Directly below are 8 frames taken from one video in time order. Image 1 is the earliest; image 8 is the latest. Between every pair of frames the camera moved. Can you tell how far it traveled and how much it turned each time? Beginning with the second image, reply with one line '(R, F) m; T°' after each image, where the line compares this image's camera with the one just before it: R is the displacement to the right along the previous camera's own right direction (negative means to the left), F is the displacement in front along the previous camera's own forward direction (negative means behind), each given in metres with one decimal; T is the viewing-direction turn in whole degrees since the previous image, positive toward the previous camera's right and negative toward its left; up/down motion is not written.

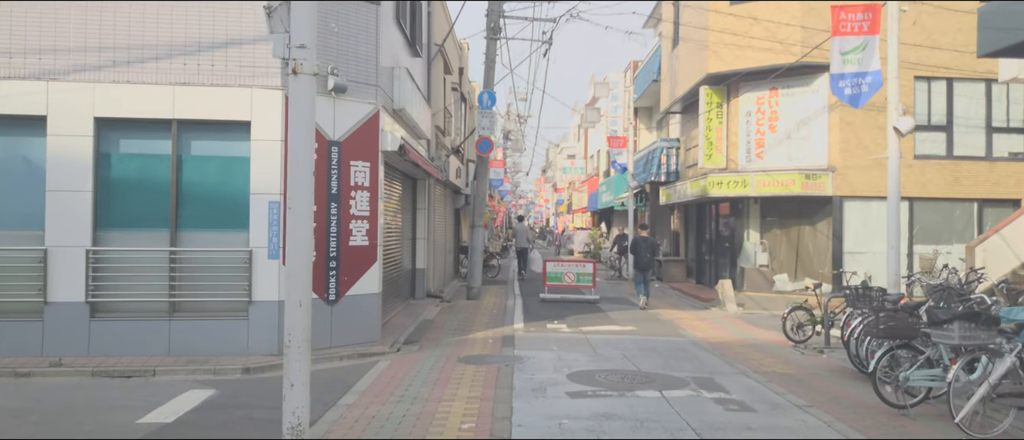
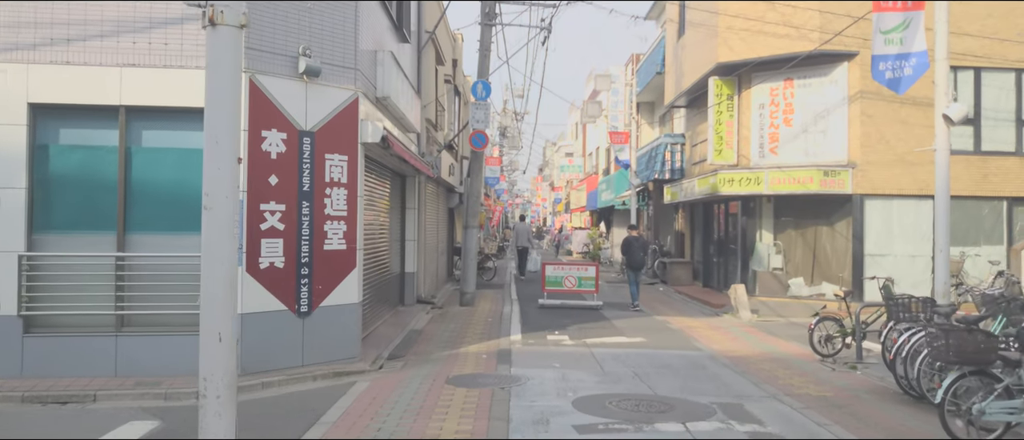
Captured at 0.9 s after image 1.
(0.0, +1.0) m; 0°
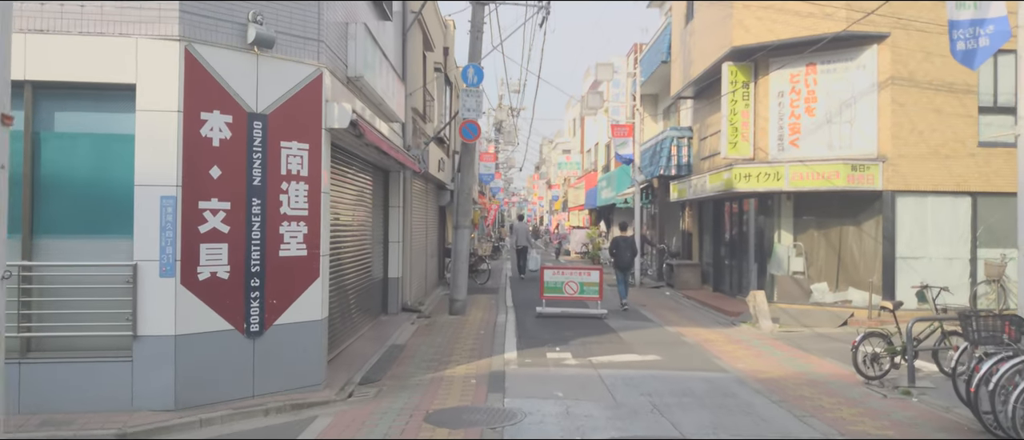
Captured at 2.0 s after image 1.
(0.0, +1.3) m; 0°
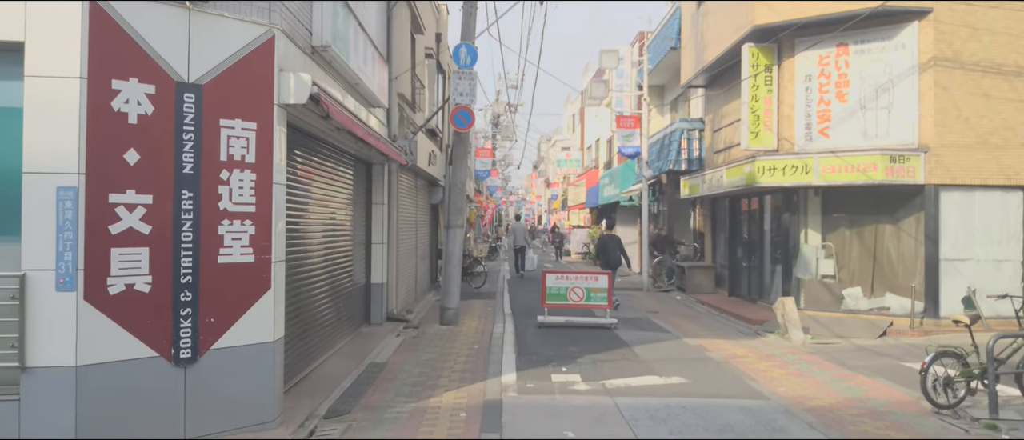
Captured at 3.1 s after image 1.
(0.0, +1.4) m; 0°
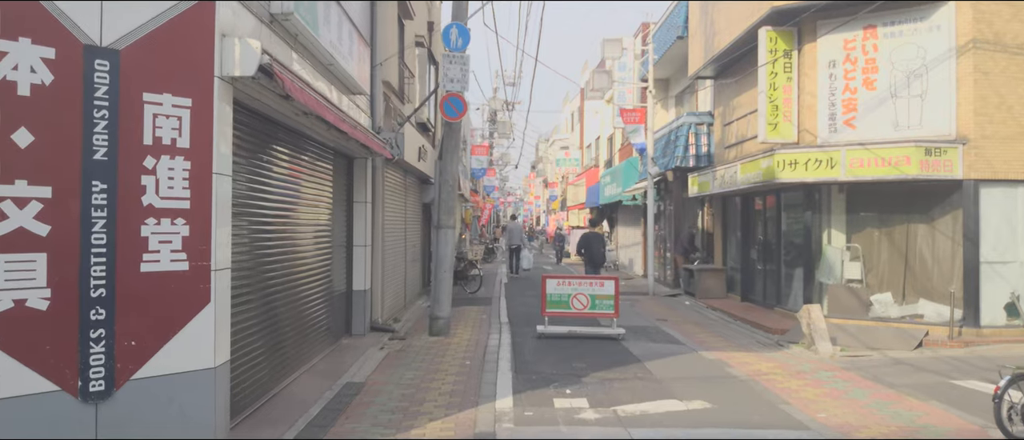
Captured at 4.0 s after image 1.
(0.0, +1.0) m; 0°
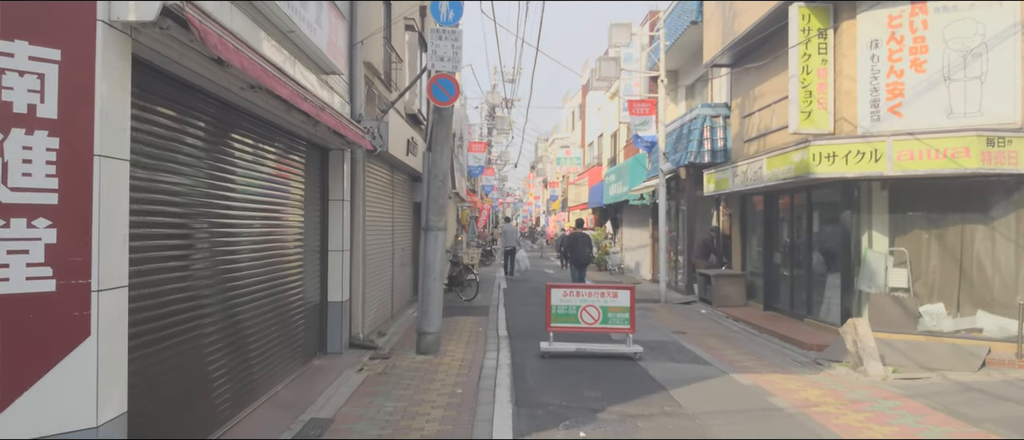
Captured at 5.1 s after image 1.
(0.0, +1.3) m; 0°
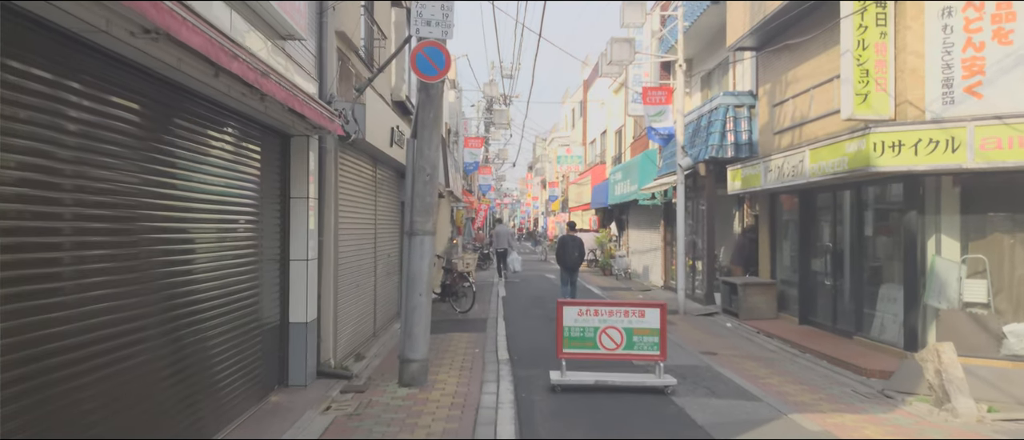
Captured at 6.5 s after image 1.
(0.0, +1.6) m; 0°
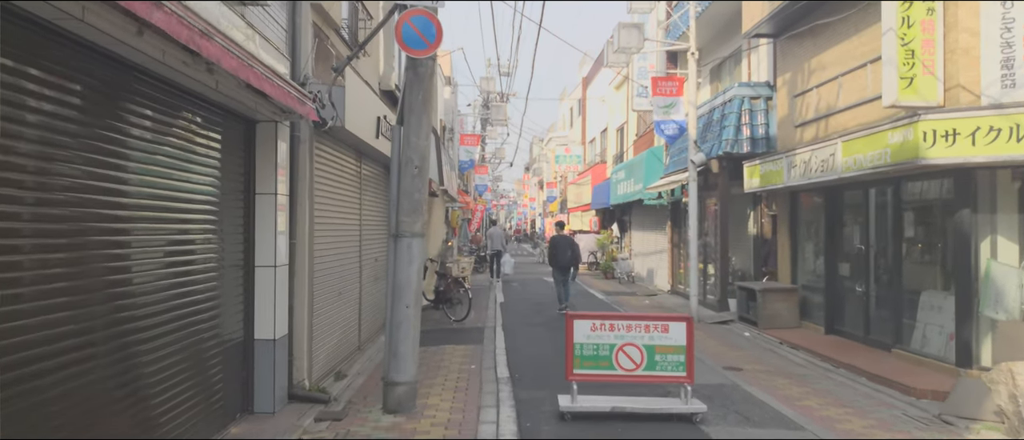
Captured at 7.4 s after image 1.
(0.0, +1.0) m; 0°
